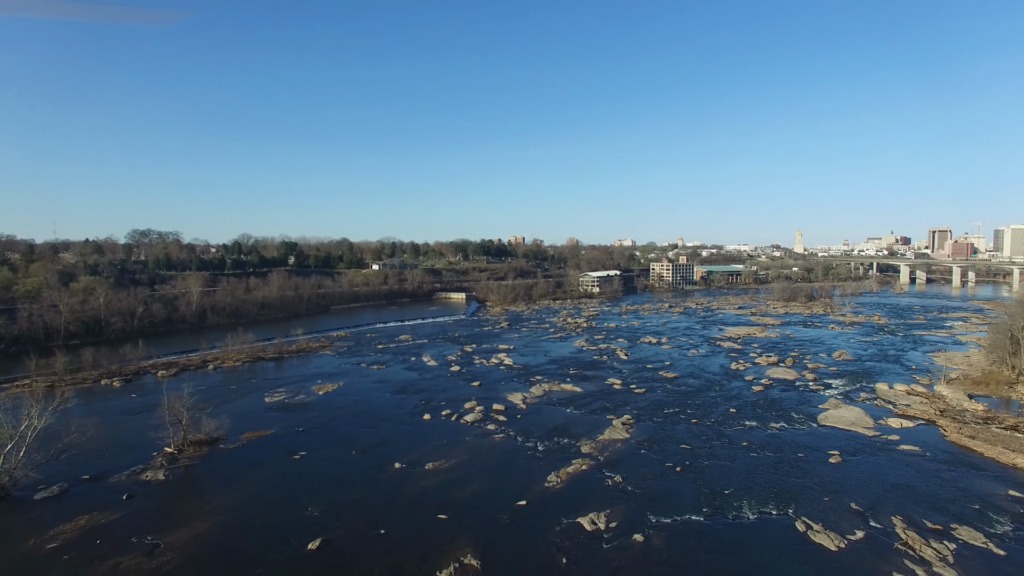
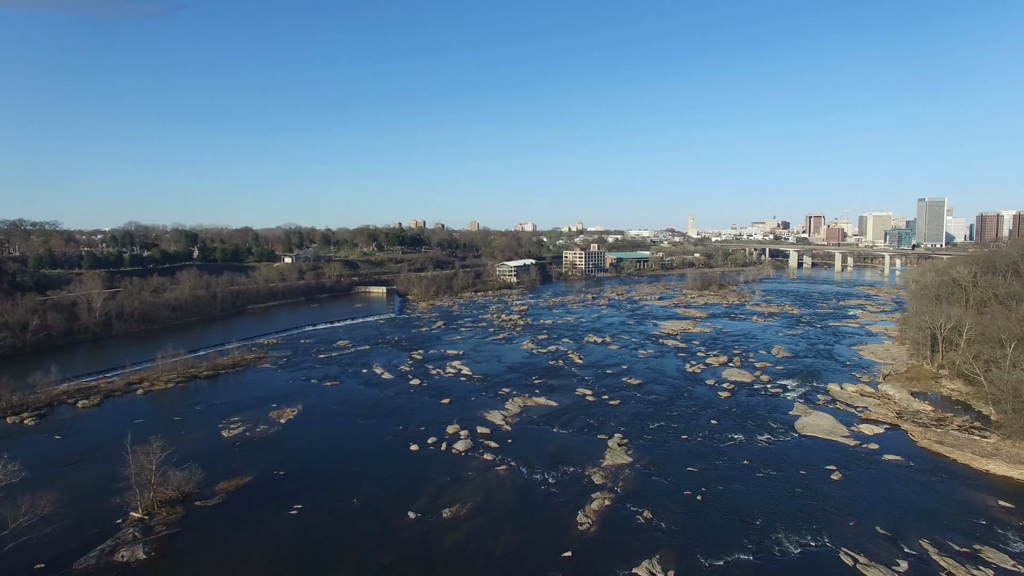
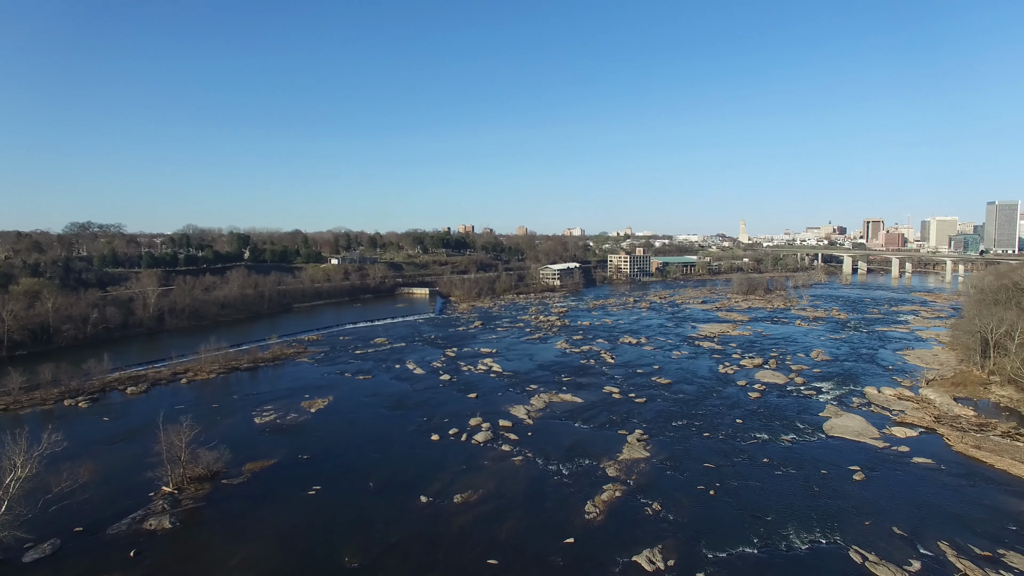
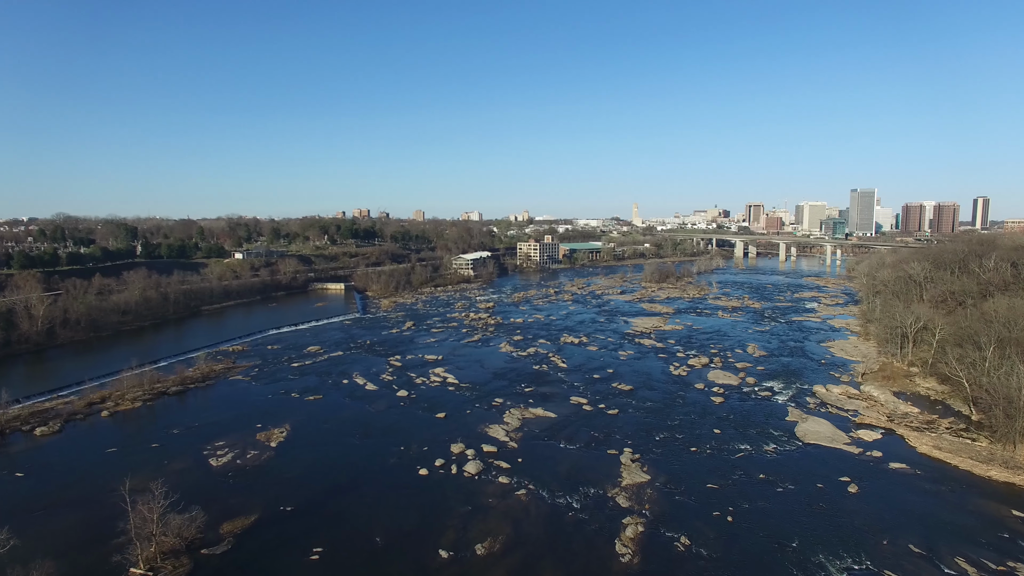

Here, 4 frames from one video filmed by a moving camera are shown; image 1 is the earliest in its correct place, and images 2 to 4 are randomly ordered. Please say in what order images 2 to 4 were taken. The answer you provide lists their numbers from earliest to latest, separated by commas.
3, 2, 4
